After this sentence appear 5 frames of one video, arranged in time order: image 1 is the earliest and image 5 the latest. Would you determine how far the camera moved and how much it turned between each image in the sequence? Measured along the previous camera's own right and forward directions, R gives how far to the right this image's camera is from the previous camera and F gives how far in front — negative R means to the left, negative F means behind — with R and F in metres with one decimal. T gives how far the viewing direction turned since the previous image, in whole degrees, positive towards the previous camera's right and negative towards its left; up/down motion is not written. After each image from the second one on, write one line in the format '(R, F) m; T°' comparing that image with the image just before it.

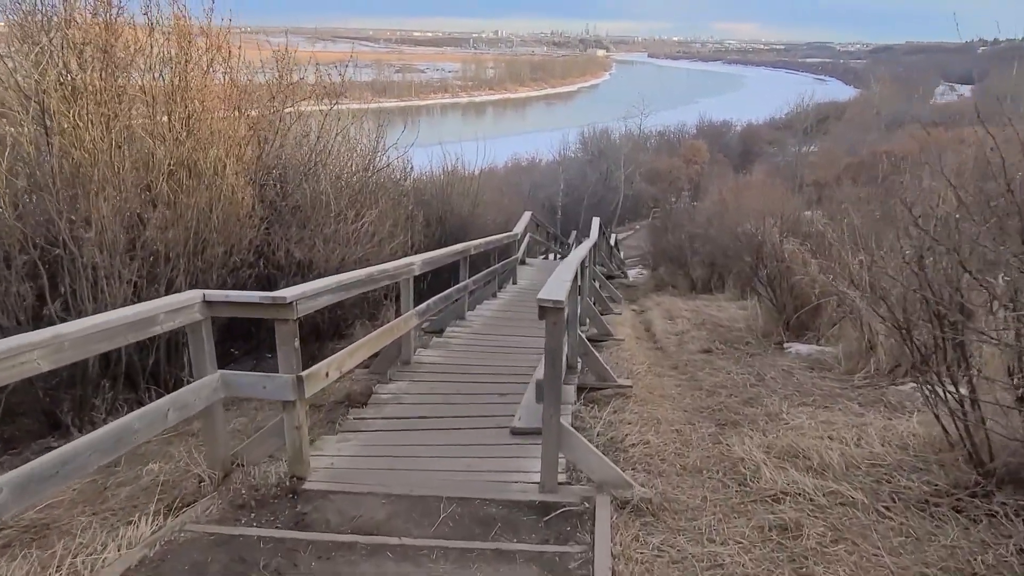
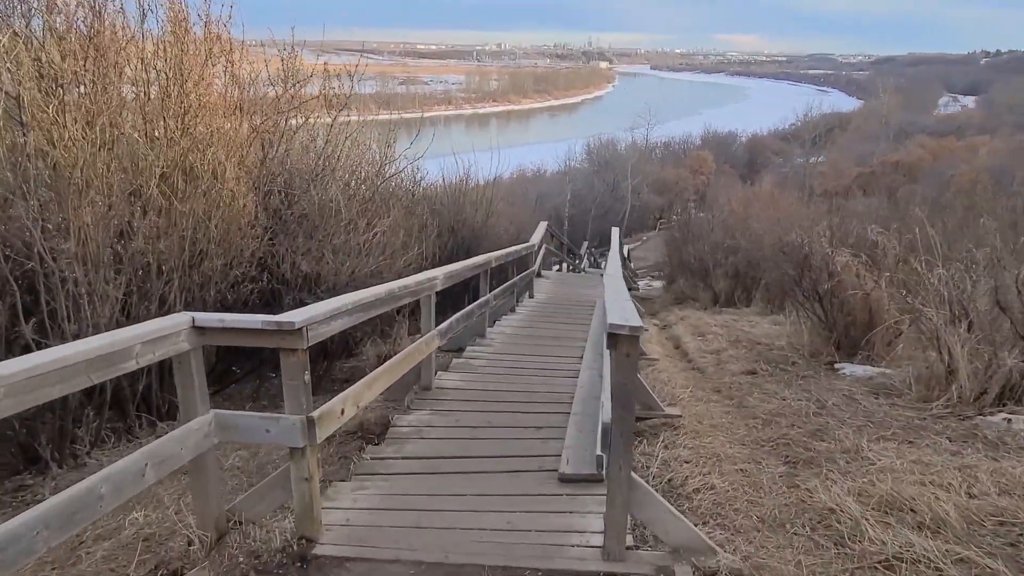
(-0.2, +0.5) m; 0°
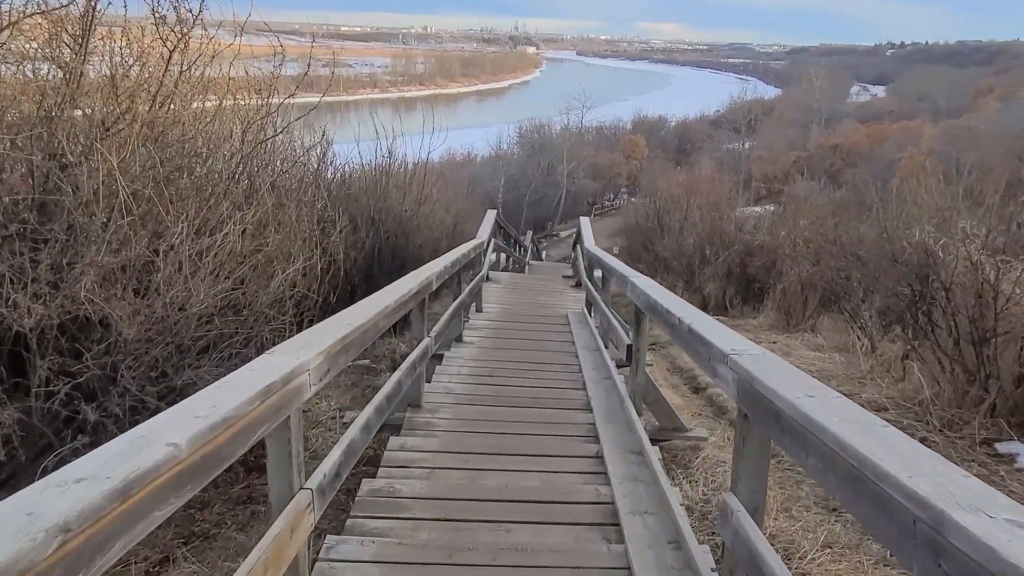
(-0.1, +2.6) m; +6°
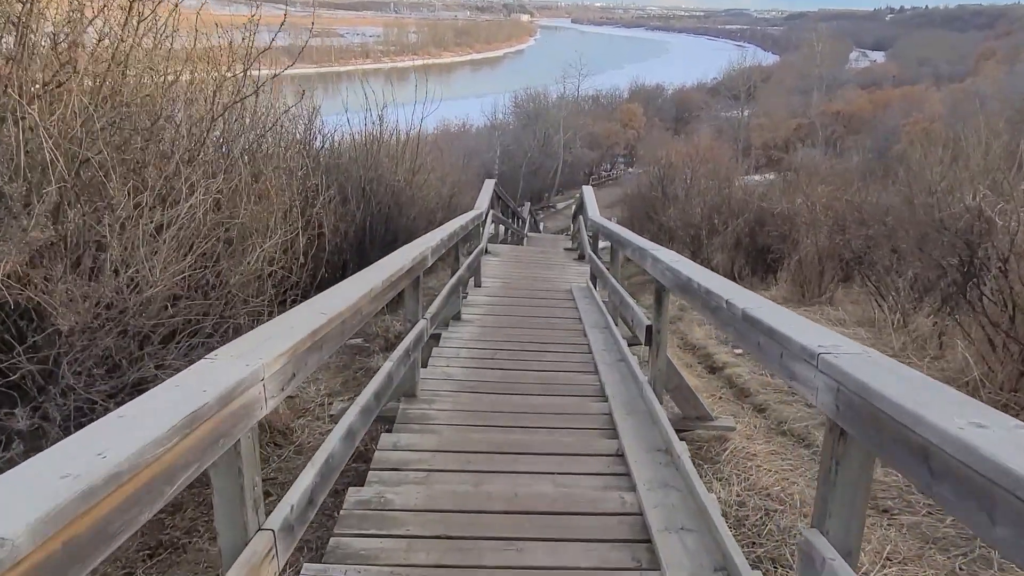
(0.0, +0.4) m; 0°
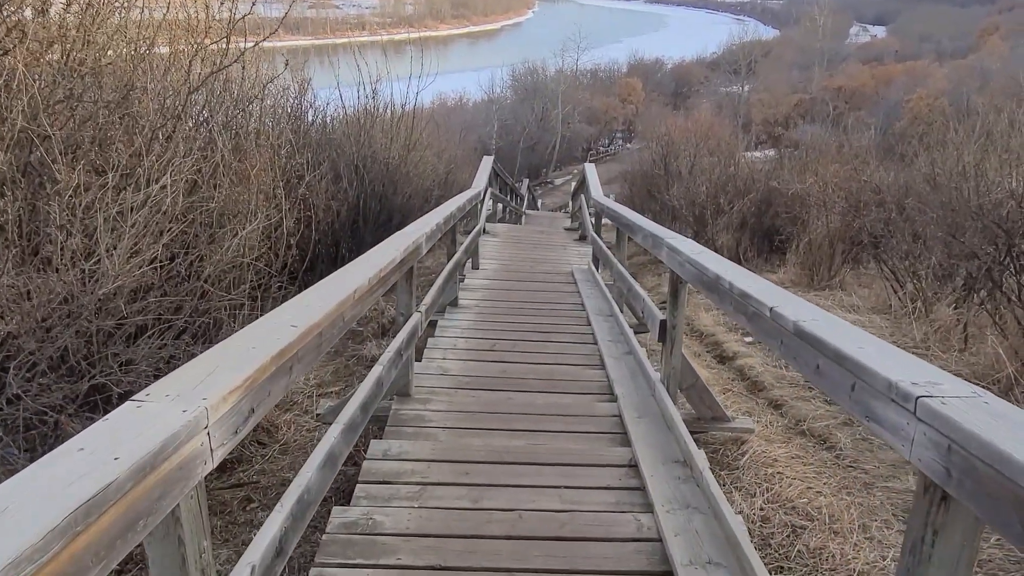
(0.0, +0.3) m; 0°
